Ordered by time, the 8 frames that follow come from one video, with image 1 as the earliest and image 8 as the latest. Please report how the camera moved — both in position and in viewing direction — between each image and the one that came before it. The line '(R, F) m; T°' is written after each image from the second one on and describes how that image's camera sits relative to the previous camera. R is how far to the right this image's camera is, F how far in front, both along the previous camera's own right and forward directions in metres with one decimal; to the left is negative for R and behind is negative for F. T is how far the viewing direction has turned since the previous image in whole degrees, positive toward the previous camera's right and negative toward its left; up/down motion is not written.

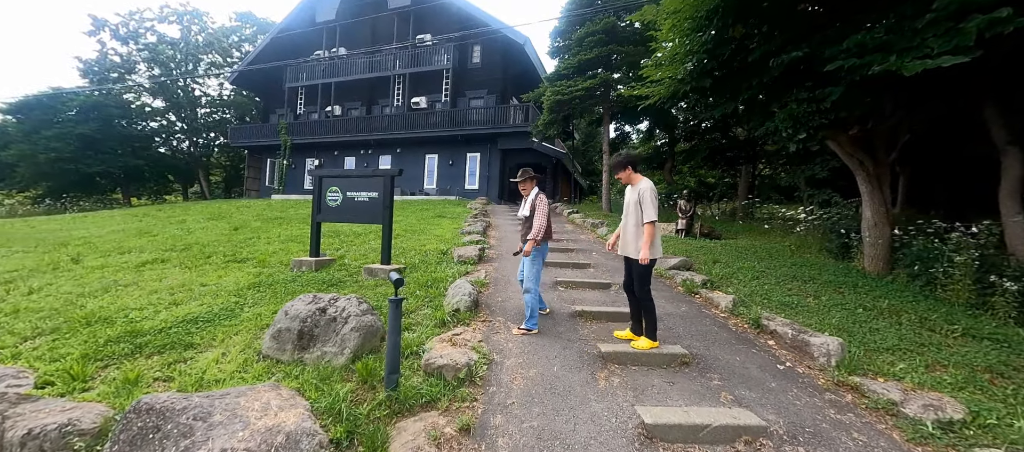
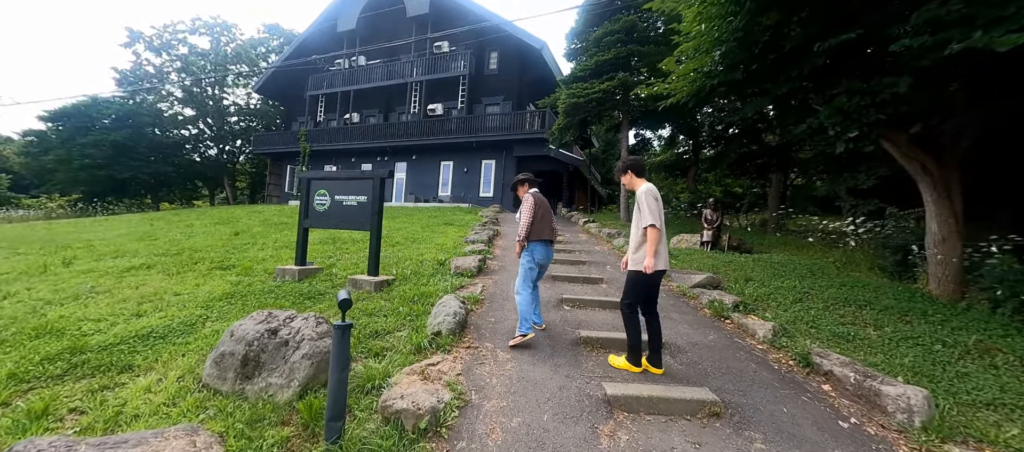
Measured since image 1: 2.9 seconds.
(+0.2, +0.6) m; -3°
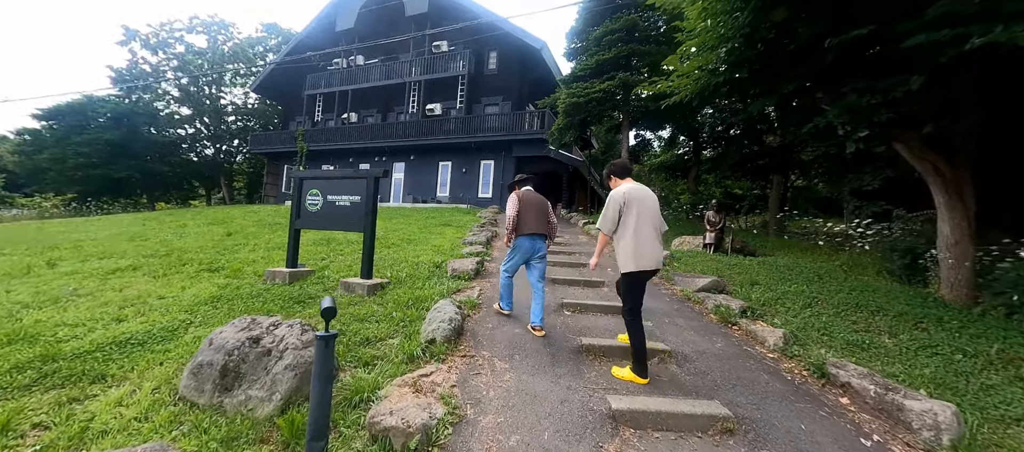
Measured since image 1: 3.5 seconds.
(0.0, +0.2) m; 0°
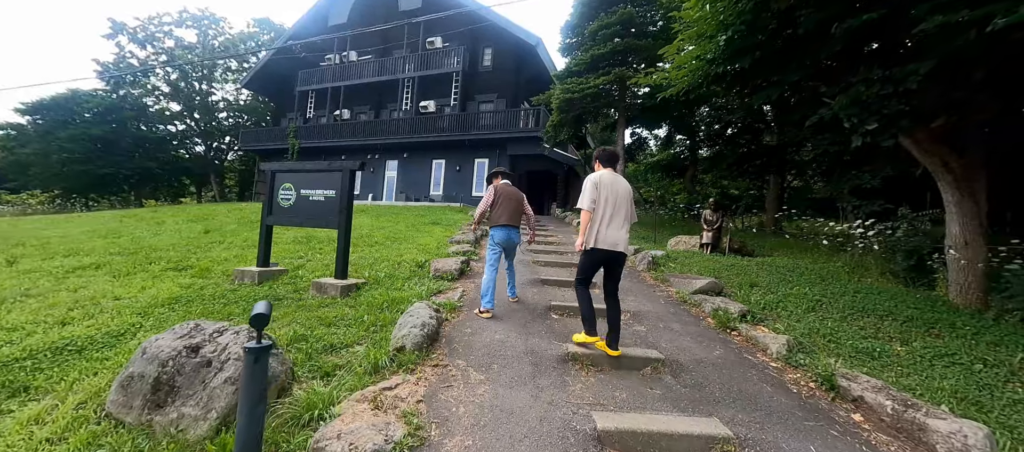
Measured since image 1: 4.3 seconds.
(+0.1, +0.3) m; 0°
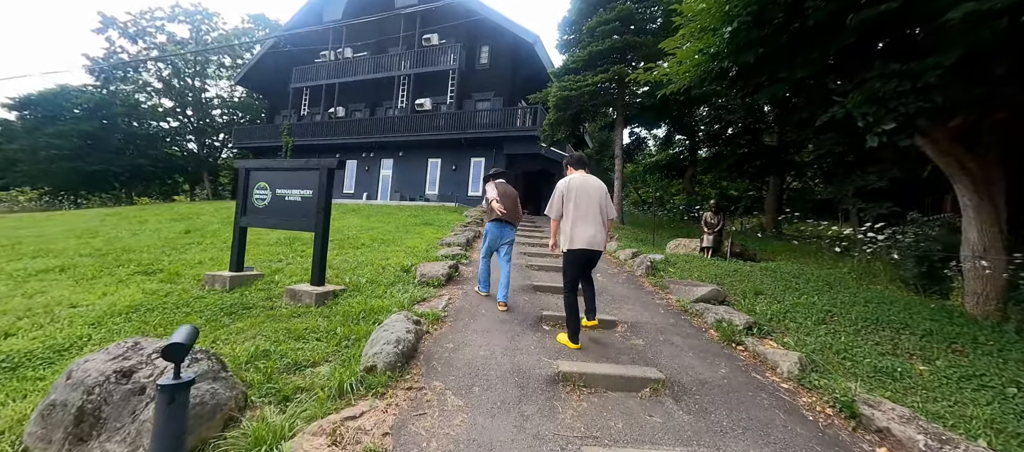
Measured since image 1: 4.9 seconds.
(+0.1, +0.3) m; 0°
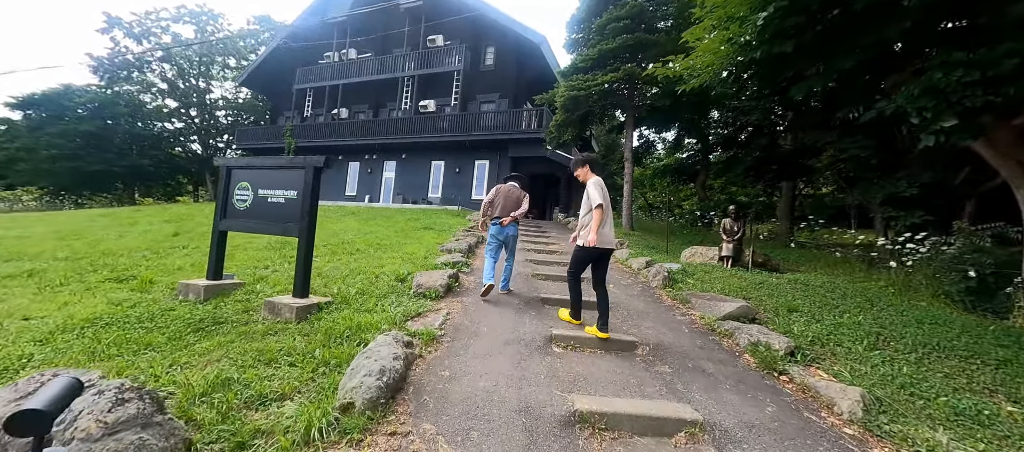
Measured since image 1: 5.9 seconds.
(0.0, +0.4) m; -1°
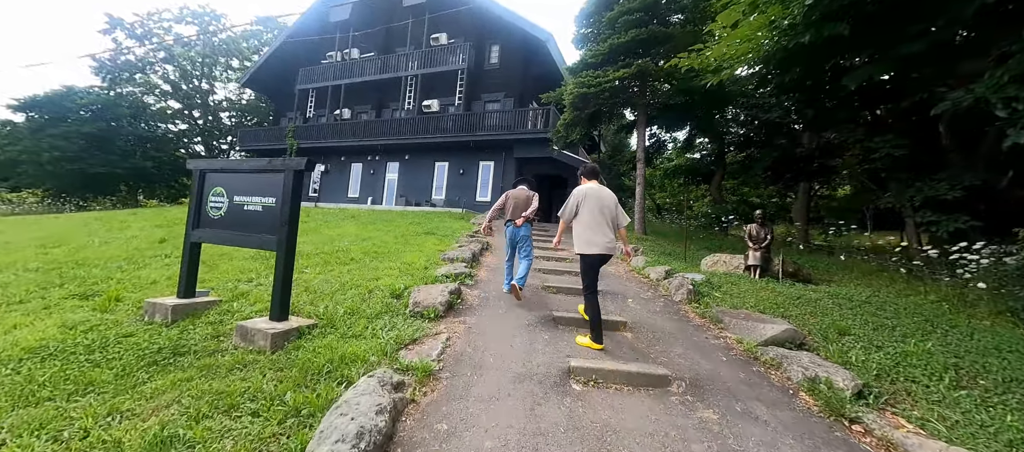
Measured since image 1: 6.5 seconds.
(0.0, +0.5) m; -1°
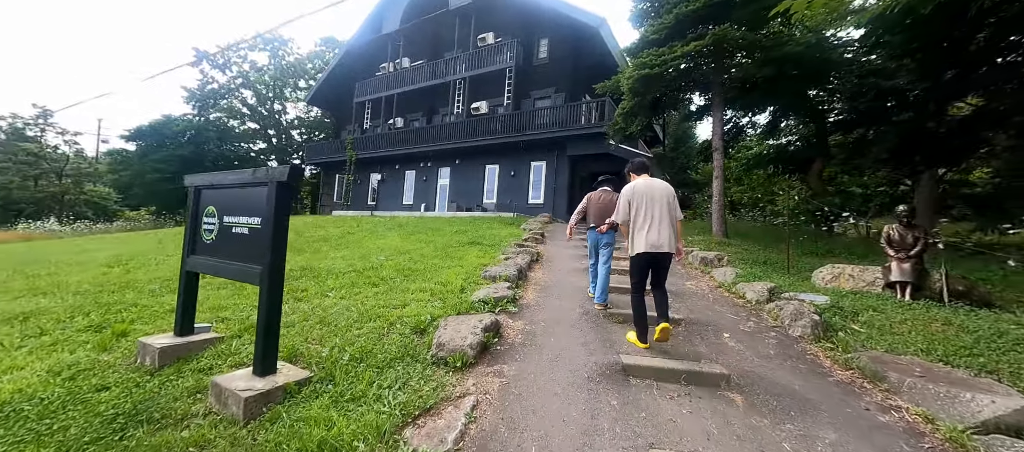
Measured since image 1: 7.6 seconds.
(+0.1, +1.0) m; -9°
